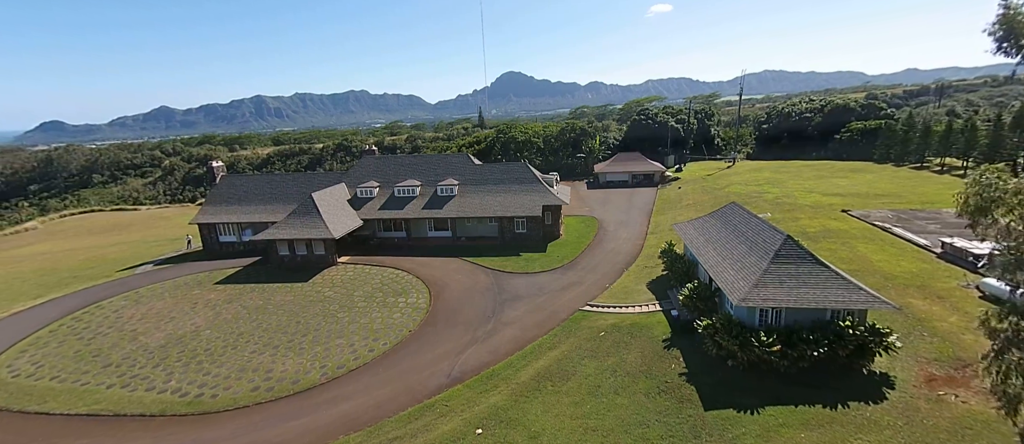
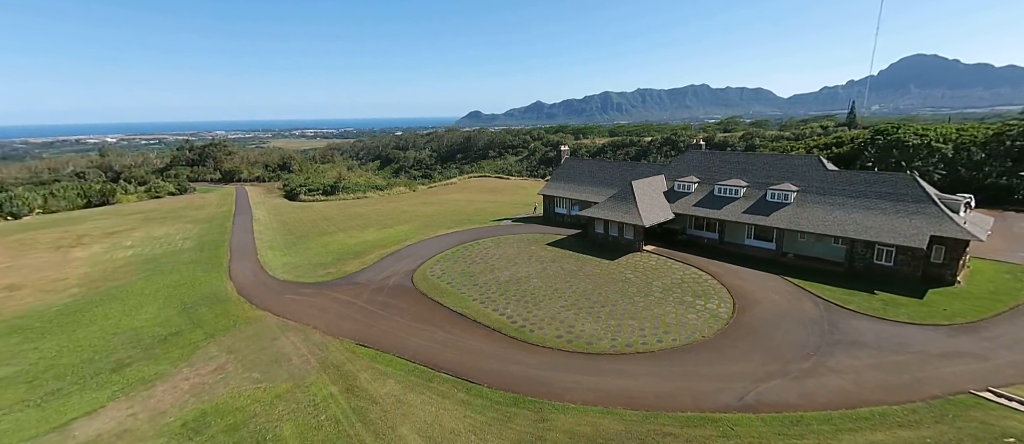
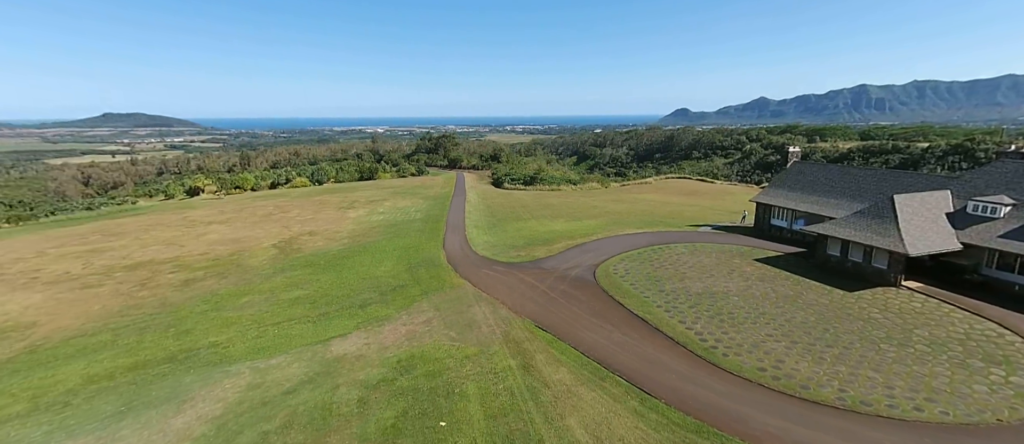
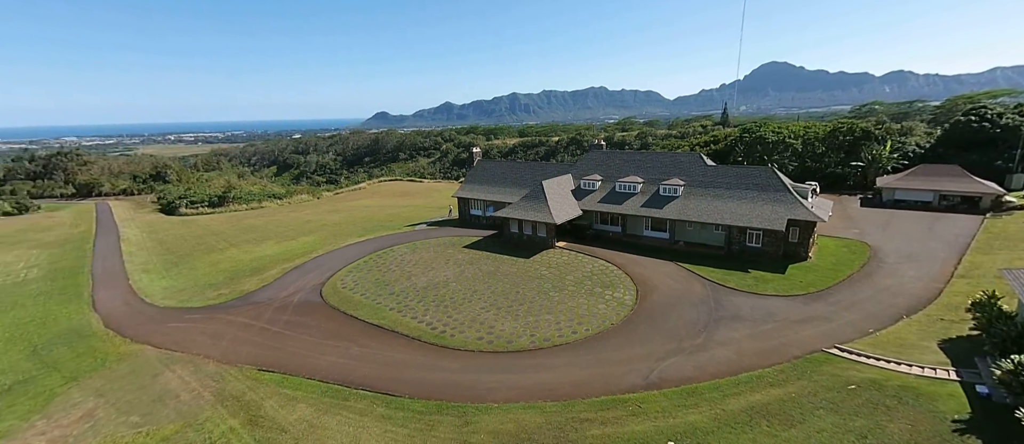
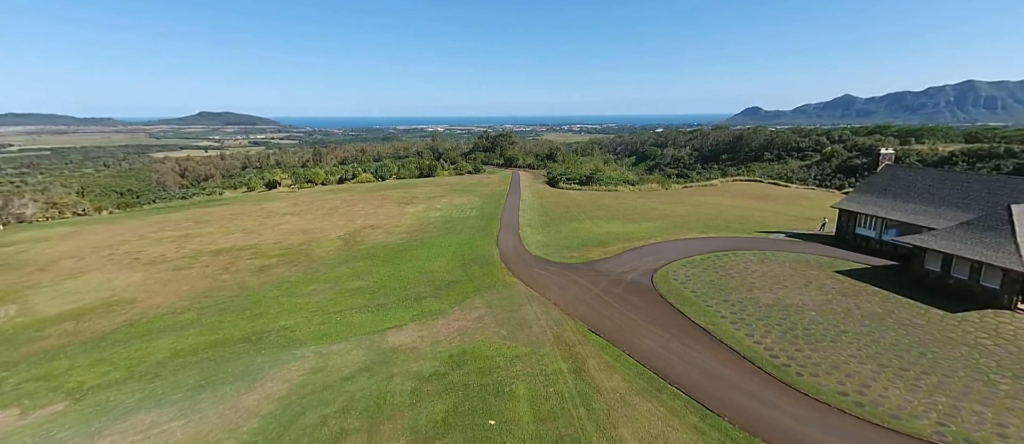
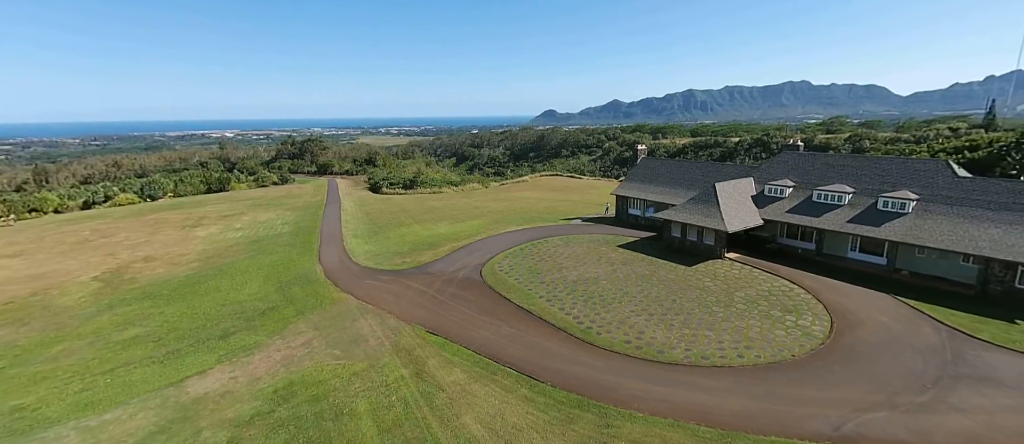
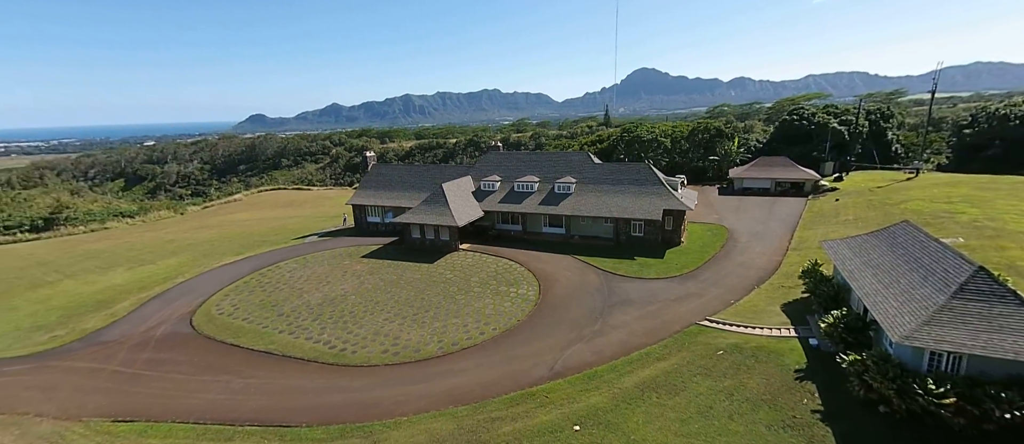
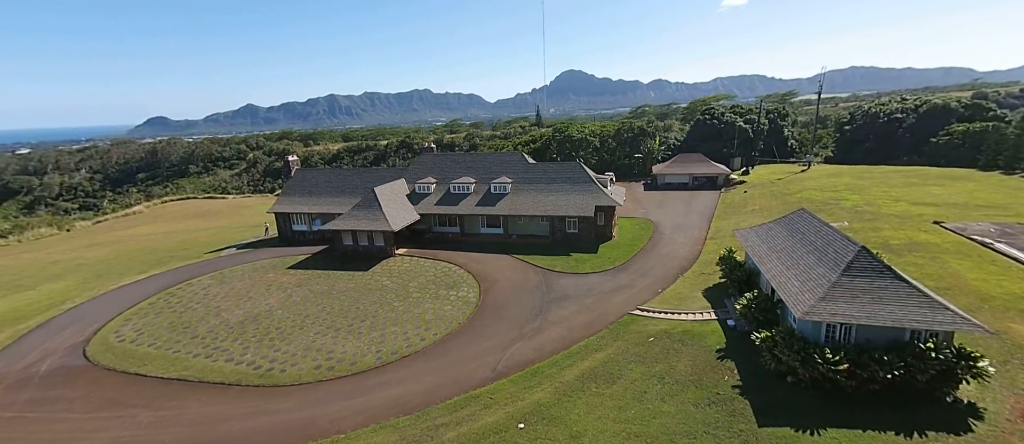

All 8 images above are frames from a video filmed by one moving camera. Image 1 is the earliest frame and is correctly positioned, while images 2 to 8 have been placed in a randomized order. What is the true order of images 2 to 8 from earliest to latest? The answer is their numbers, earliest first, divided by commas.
8, 7, 4, 2, 6, 3, 5
